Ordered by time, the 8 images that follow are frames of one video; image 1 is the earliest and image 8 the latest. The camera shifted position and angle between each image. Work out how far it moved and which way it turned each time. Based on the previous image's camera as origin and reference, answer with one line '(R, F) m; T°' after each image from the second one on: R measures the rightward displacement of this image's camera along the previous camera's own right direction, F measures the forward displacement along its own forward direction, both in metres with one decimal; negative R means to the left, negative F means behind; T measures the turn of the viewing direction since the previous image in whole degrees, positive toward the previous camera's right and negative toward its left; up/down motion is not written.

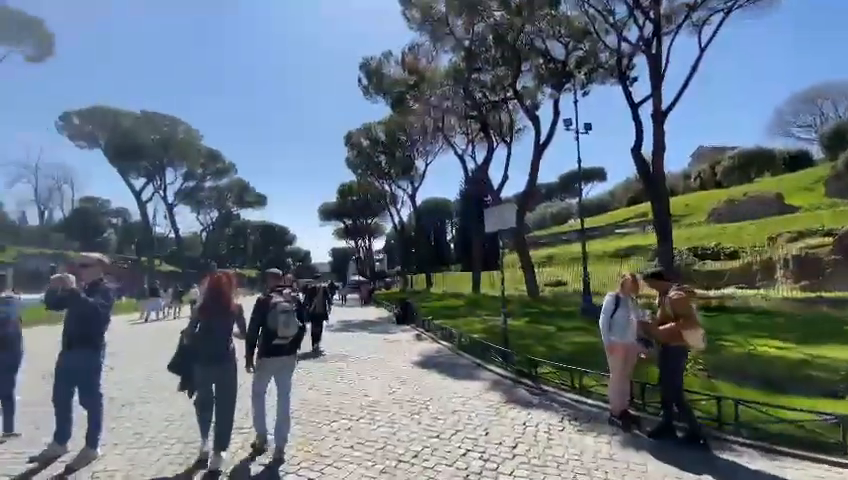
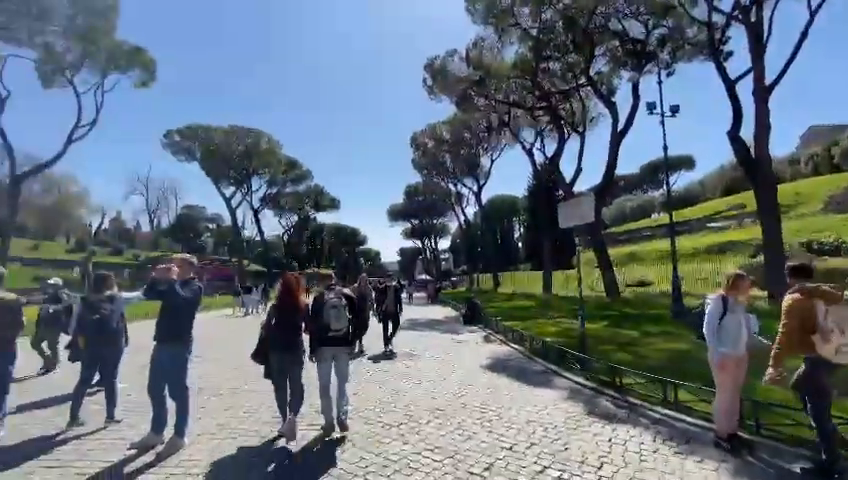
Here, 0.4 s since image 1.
(0.0, +0.2) m; -10°
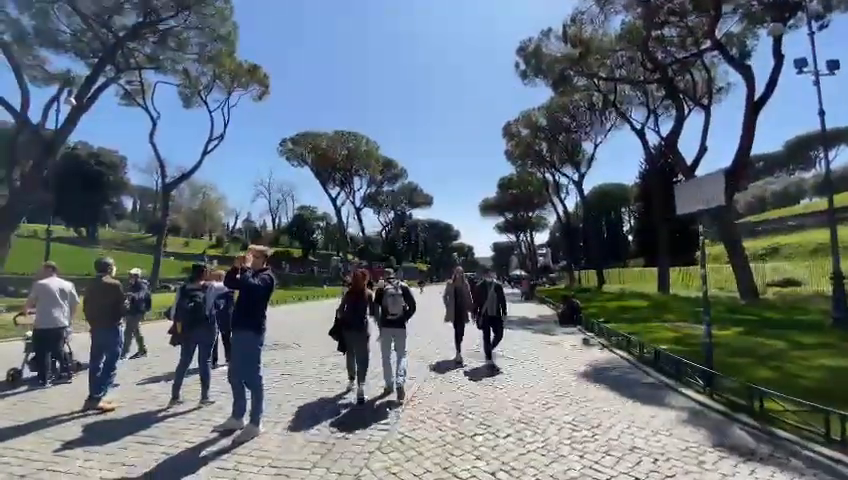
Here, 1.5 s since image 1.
(+0.2, +0.4) m; -14°
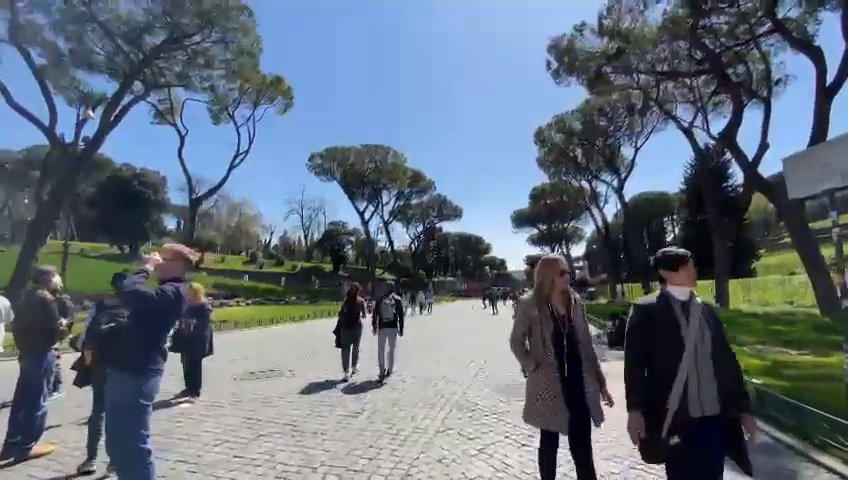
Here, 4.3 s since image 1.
(+0.2, +1.4) m; -5°
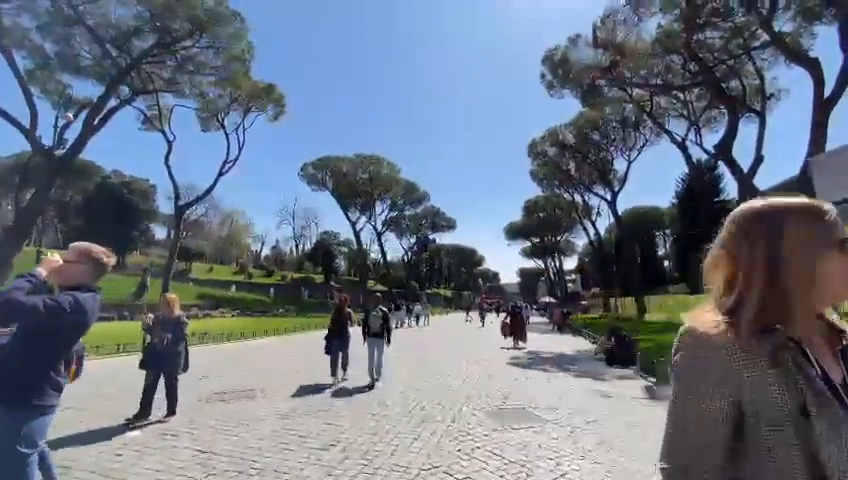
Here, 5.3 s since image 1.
(+0.1, +0.5) m; +1°
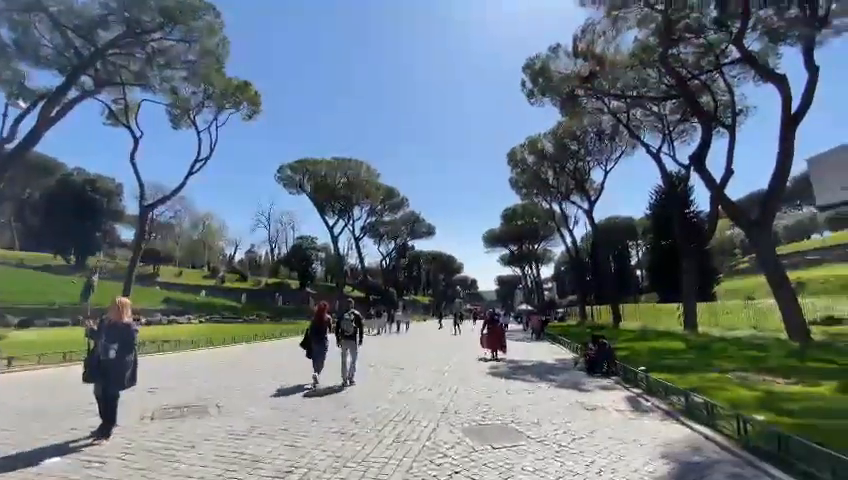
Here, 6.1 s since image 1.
(0.0, +0.4) m; +3°
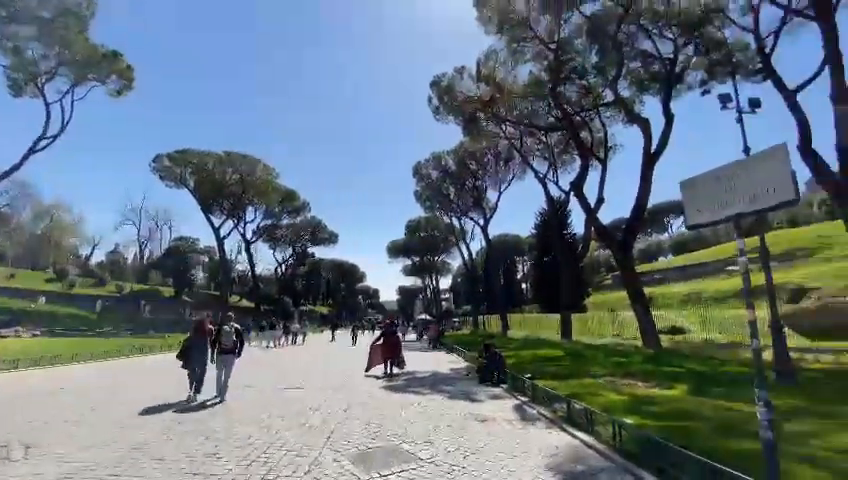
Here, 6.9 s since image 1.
(+0.1, +0.4) m; +14°
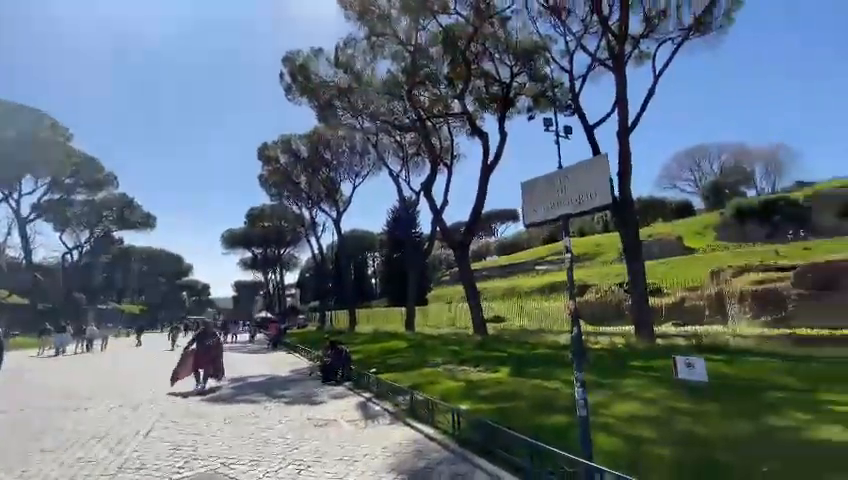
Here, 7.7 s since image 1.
(+0.1, +0.4) m; +22°
